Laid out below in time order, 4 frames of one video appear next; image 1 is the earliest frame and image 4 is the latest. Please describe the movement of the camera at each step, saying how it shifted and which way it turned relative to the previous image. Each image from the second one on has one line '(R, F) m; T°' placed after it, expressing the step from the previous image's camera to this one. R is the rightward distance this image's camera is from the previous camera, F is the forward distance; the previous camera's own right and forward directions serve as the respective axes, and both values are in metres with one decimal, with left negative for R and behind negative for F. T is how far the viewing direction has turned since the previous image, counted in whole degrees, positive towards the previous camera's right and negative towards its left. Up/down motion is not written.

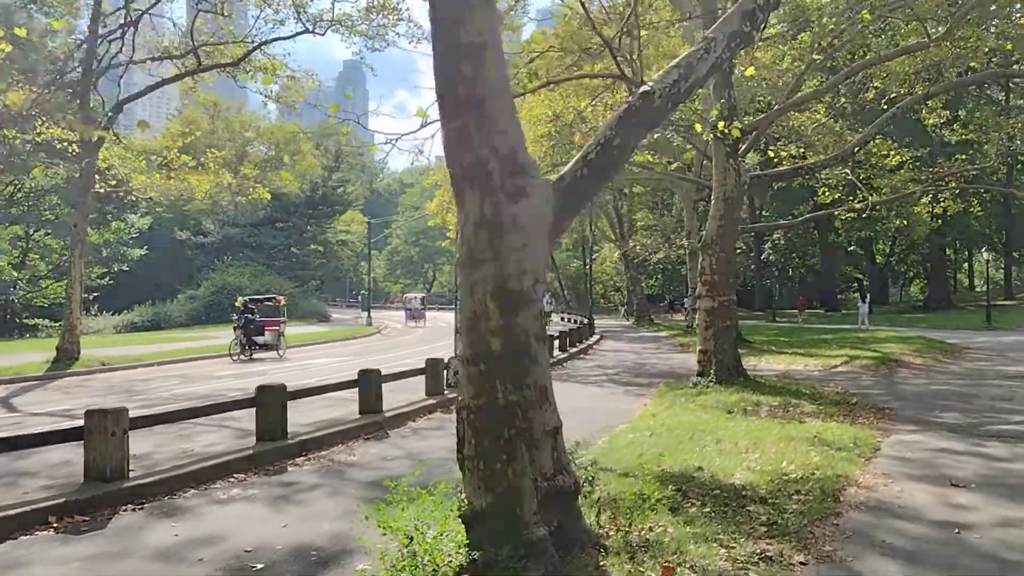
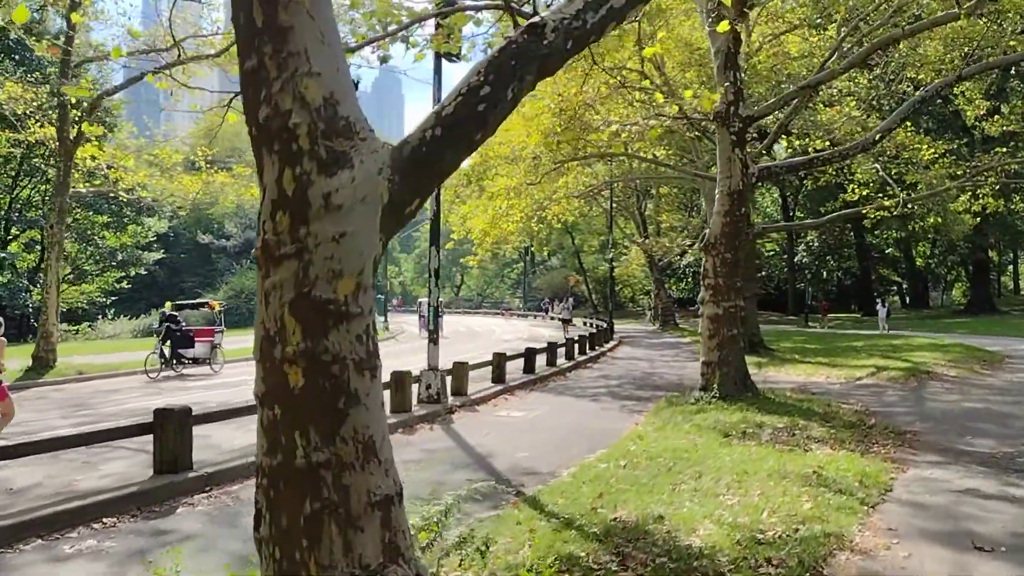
(+0.7, +1.4) m; -2°
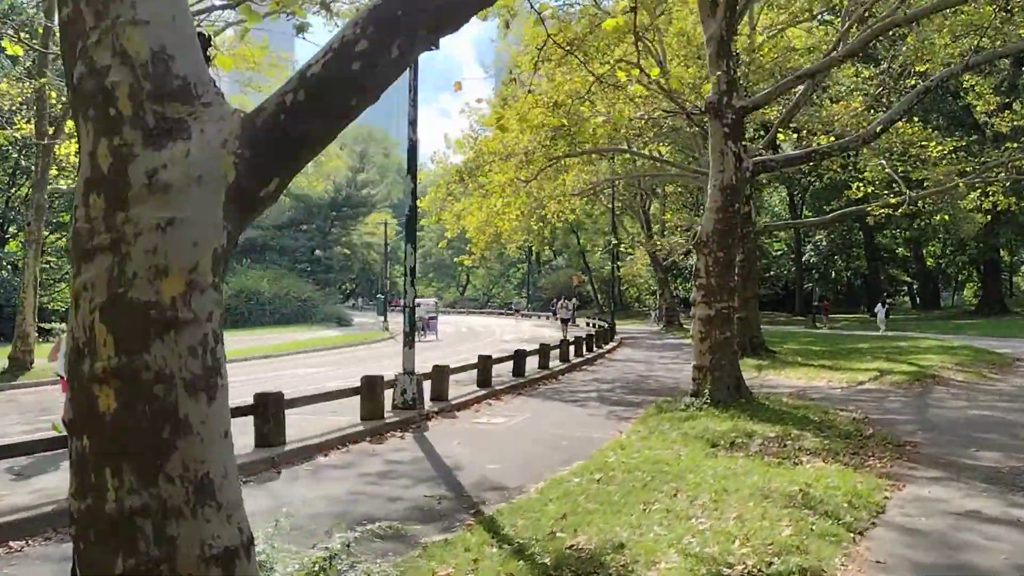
(+0.3, +0.6) m; -1°
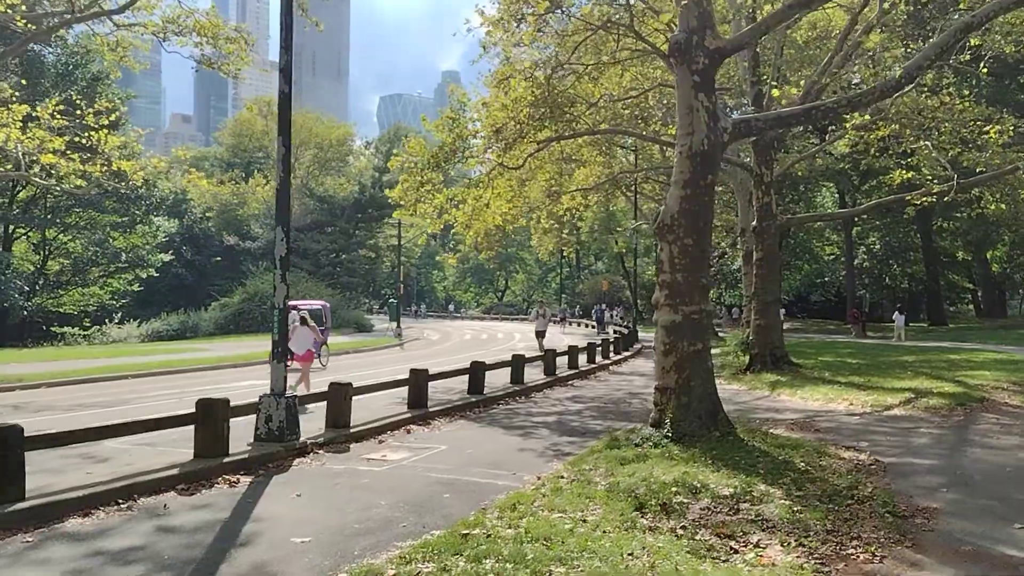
(+1.4, +2.8) m; -3°
